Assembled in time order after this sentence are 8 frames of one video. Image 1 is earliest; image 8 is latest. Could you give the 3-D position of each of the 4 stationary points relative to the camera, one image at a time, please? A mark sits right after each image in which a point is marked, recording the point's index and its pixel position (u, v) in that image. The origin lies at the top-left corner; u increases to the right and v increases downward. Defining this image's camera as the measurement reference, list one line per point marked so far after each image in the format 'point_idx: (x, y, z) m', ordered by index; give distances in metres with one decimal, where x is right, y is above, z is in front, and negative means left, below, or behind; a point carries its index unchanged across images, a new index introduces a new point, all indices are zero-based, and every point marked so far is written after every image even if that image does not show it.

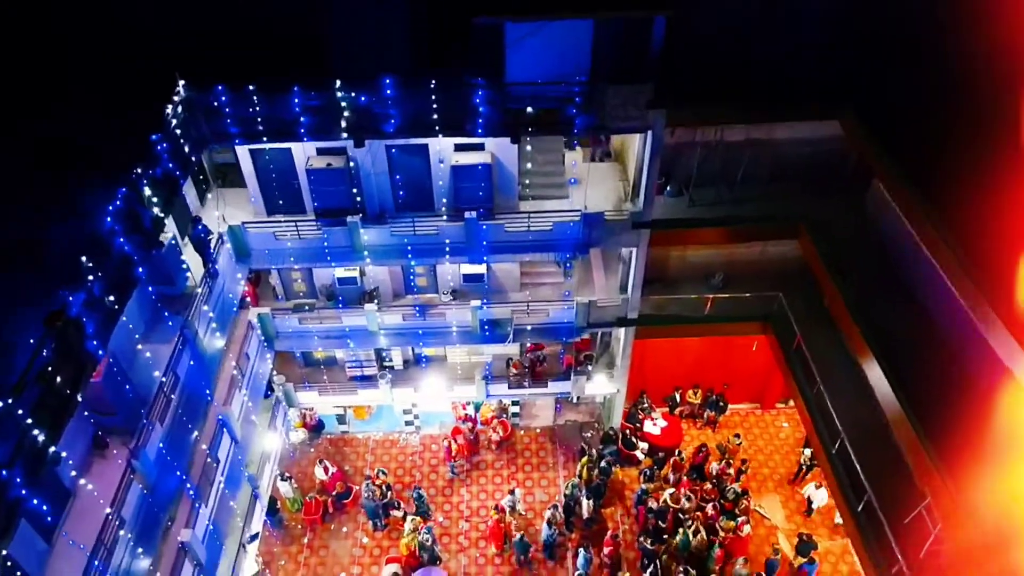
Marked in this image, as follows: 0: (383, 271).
0: (-3.1, +0.4, +18.3) m
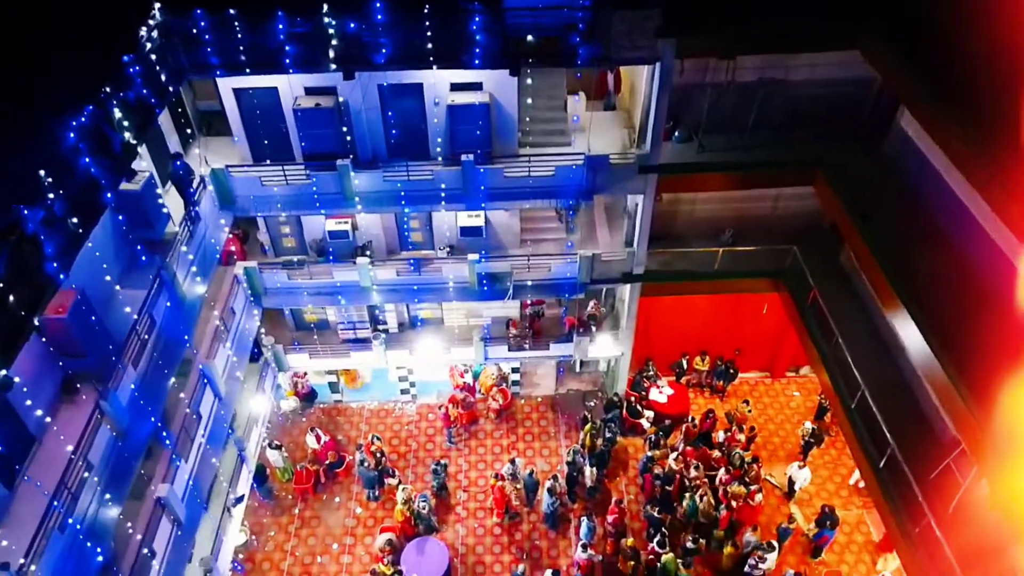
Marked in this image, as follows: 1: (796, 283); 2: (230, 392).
0: (-3.1, +1.4, +17.5) m
1: (+6.4, +0.1, +17.2) m
2: (-5.8, -2.1, +15.5) m
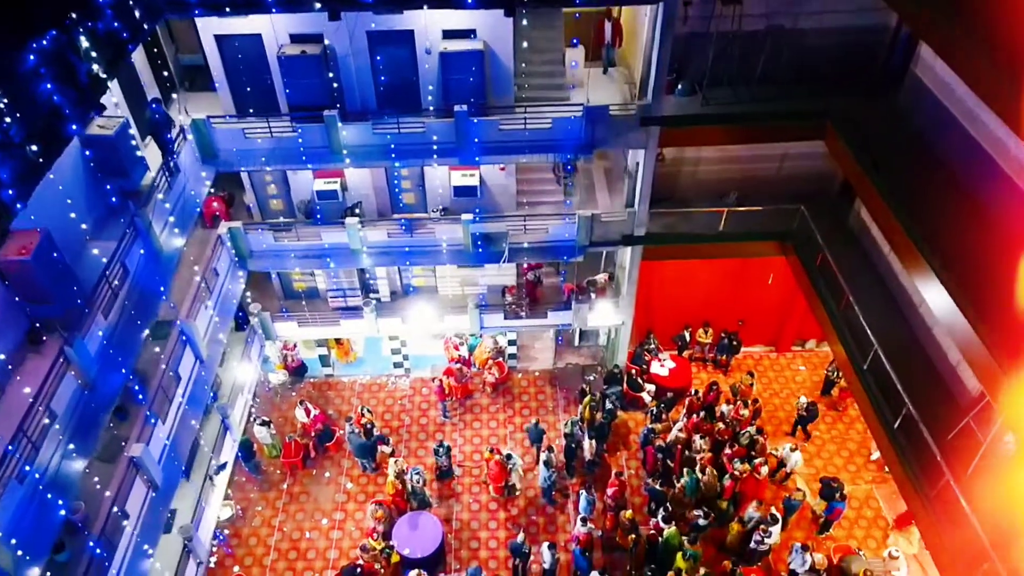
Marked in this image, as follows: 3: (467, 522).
0: (-3.2, +2.2, +16.8) m
1: (+6.3, +1.0, +16.5) m
2: (-5.9, -1.3, +14.8) m
3: (-1.1, -5.6, +18.2) m
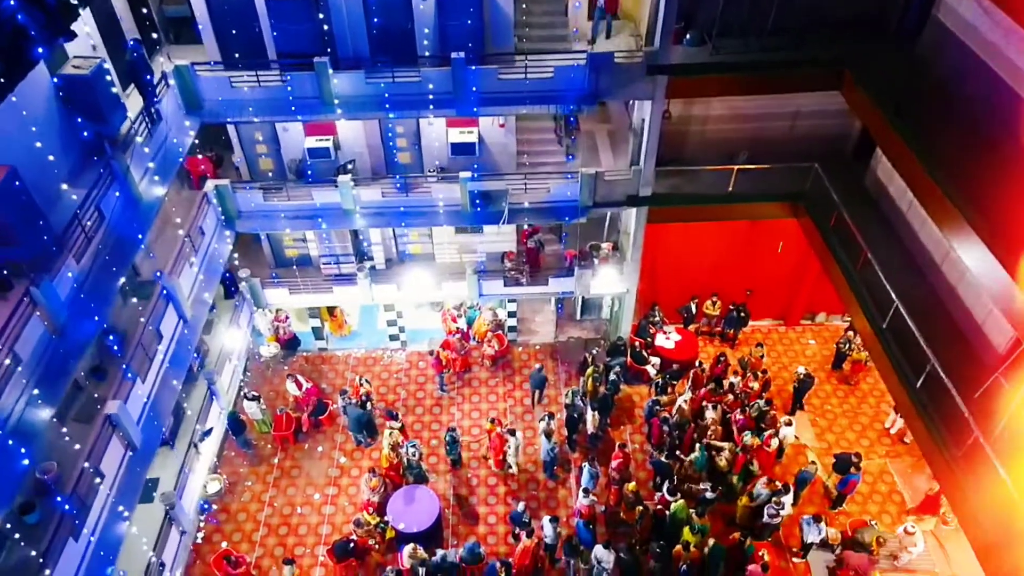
0: (-3.2, +3.0, +16.0) m
1: (+6.3, +1.8, +15.7) m
2: (-5.9, -0.5, +14.1) m
3: (-1.1, -4.8, +17.5) m
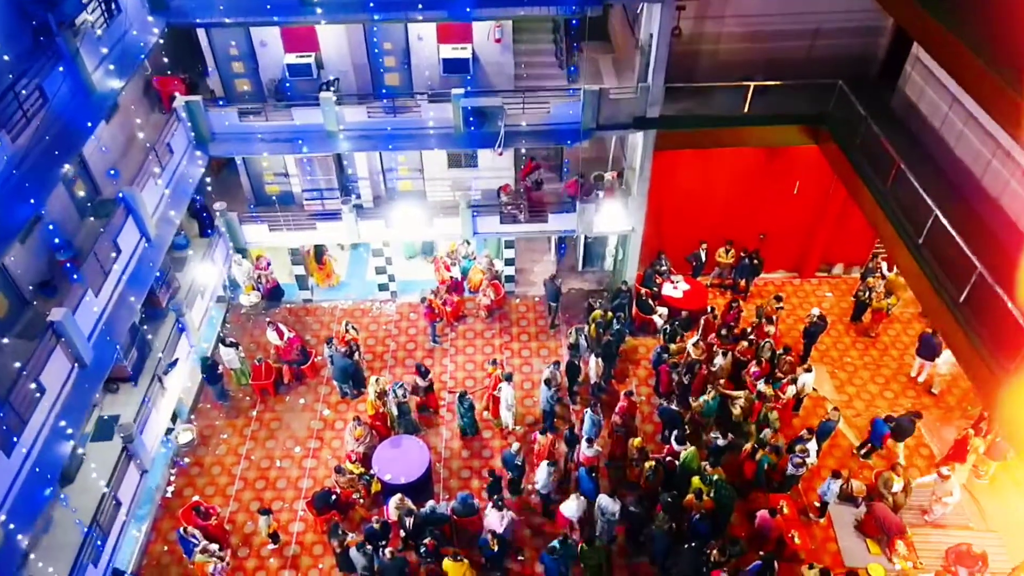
0: (-3.3, +4.4, +14.8) m
1: (+6.3, +3.1, +14.5) m
2: (-5.9, +0.9, +12.8) m
3: (-1.2, -3.4, +16.2) m
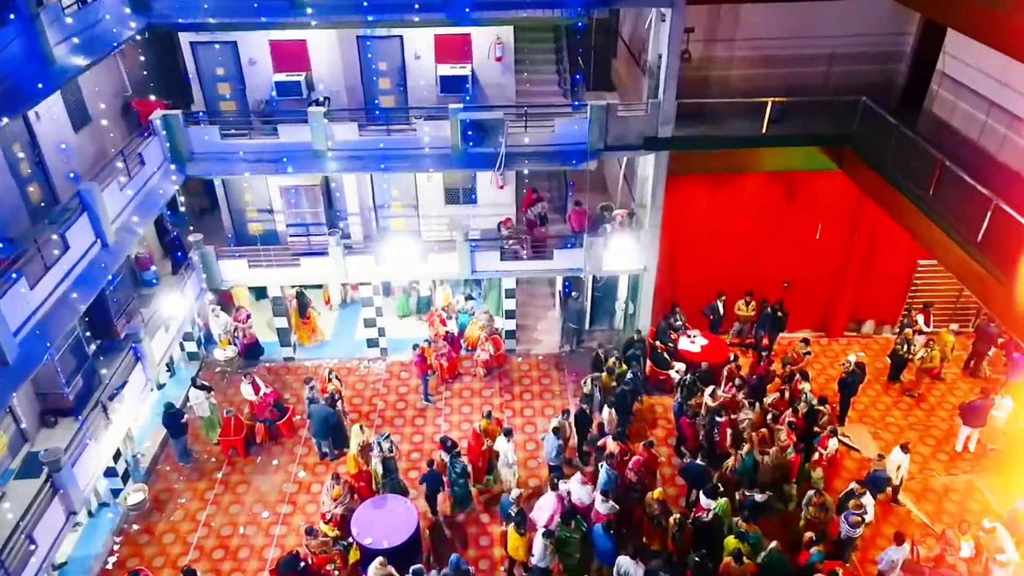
0: (-3.2, +3.8, +14.0) m
1: (+6.3, +2.6, +13.5) m
2: (-5.9, +0.7, +11.4) m
3: (-1.1, -4.2, +13.9) m
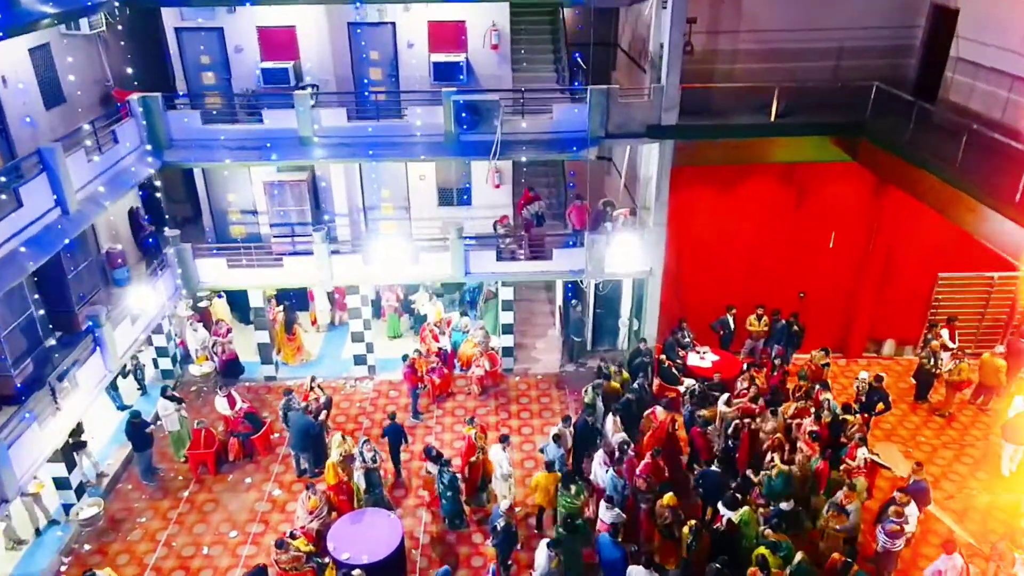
0: (-3.3, +3.9, +13.5) m
1: (+6.2, +2.7, +12.8) m
2: (-6.0, +1.0, +10.5) m
3: (-1.2, -4.1, +12.5) m
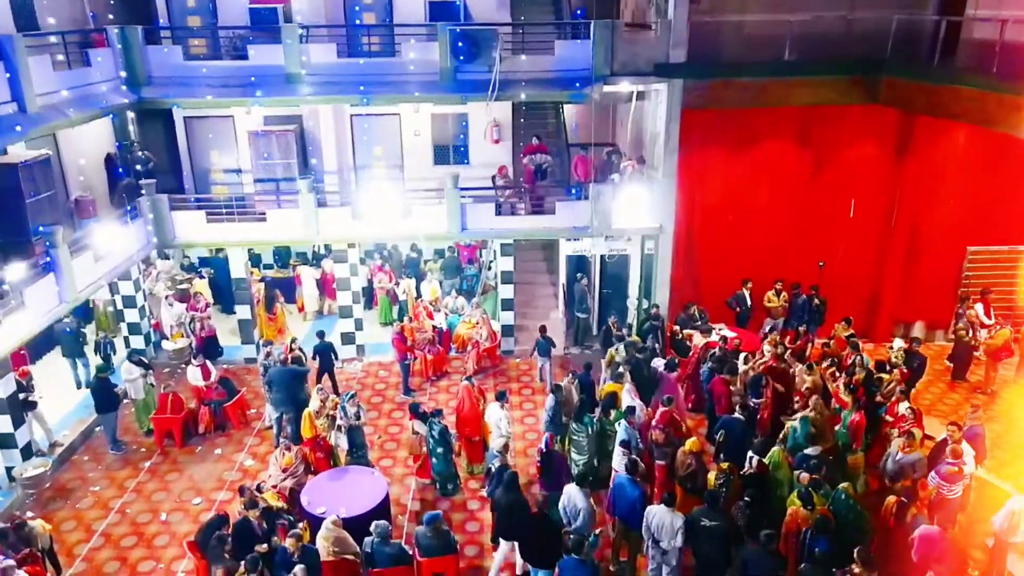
0: (-3.3, +4.6, +12.9) m
1: (+6.2, +3.6, +12.1) m
2: (-6.0, +2.2, +9.7) m
3: (-1.2, -3.1, +11.0) m
